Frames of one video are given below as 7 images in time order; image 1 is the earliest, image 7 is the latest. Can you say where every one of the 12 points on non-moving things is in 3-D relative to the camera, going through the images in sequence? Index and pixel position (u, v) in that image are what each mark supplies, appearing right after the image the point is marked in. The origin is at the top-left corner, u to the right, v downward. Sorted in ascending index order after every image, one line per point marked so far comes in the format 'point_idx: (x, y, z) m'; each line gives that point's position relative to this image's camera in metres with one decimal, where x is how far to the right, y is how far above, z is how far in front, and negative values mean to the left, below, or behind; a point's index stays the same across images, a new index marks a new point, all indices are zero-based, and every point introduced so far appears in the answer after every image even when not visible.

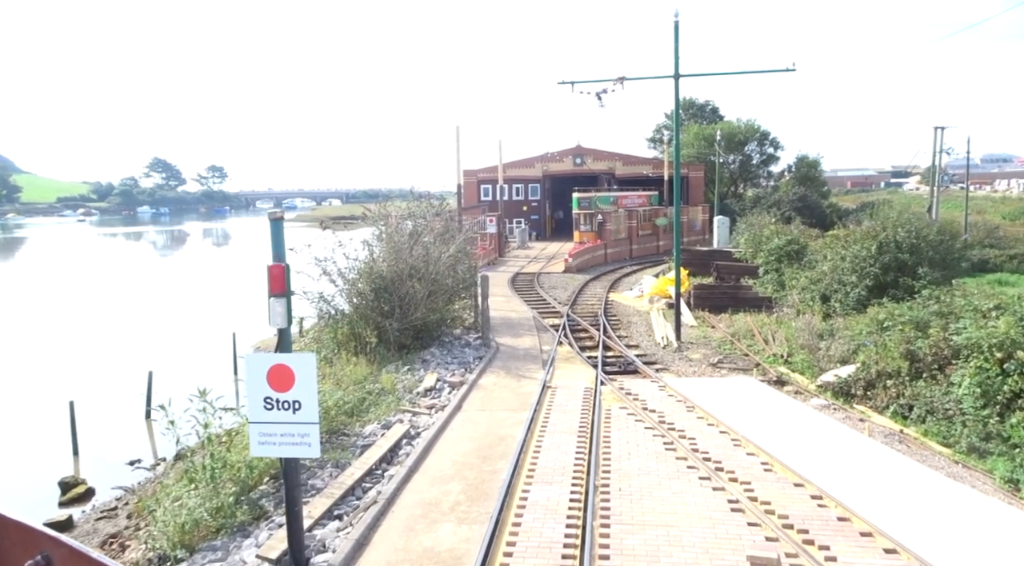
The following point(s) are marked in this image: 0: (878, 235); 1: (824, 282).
0: (+9.0, +1.2, +18.3) m
1: (+7.9, 0.0, +18.7) m
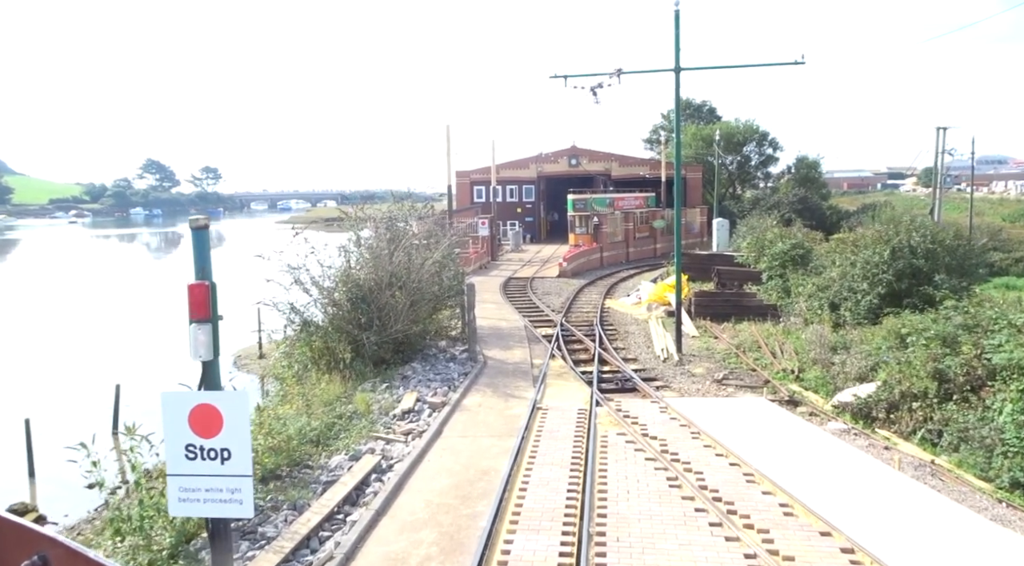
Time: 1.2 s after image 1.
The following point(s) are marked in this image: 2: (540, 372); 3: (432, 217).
0: (+8.8, +1.0, +17.3) m
1: (+7.6, -0.1, +17.7) m
2: (+0.5, -1.6, +13.3) m
3: (-1.9, +1.6, +17.1) m
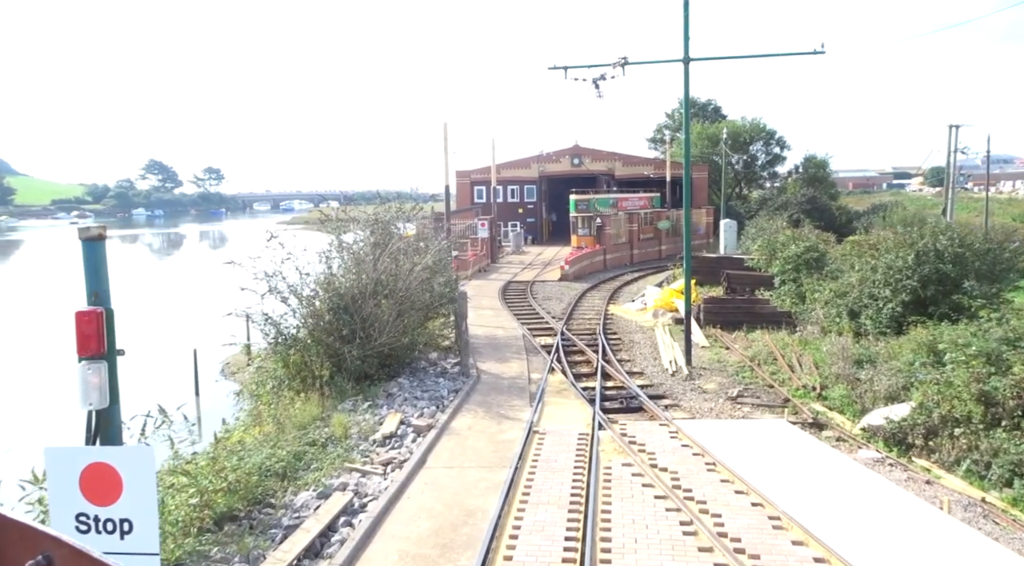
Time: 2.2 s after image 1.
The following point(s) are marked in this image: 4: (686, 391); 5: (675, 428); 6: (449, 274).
0: (+8.7, +0.9, +16.1) m
1: (+7.6, -0.3, +16.5) m
2: (+0.4, -1.8, +12.2) m
3: (-1.9, +1.4, +16.0) m
4: (+2.9, -1.8, +12.5) m
5: (+2.3, -2.0, +10.2) m
6: (-1.3, +0.2, +15.3) m
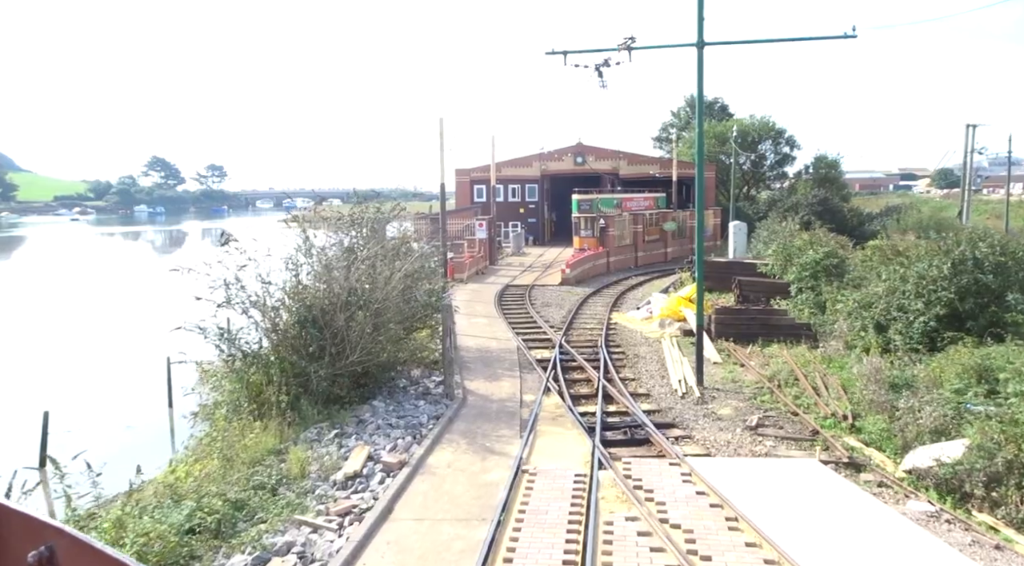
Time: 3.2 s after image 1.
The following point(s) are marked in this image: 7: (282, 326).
0: (+8.6, +0.6, +14.6) m
1: (+7.4, -0.5, +15.0) m
2: (+0.3, -1.9, +10.8) m
3: (-2.0, +1.3, +14.6) m
4: (+2.8, -2.0, +11.0) m
5: (+2.1, -2.2, +8.8) m
6: (-1.5, 0.0, +13.9) m
7: (-3.3, -0.6, +10.7) m
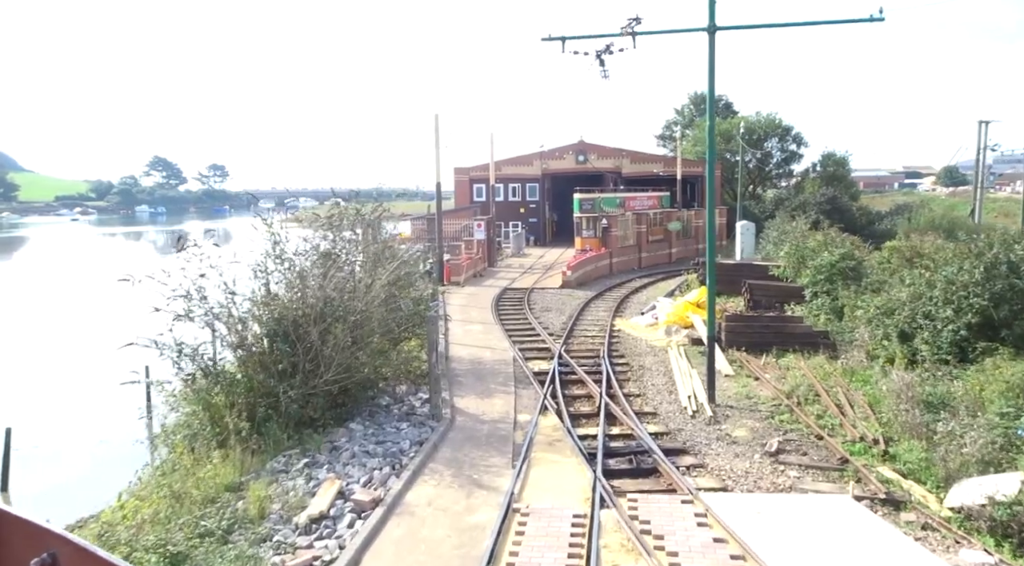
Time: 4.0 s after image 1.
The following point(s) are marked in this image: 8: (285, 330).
0: (+8.5, +0.5, +13.5) m
1: (+7.3, -0.6, +13.9) m
2: (+0.2, -2.0, +9.7) m
3: (-2.1, +1.1, +13.5) m
4: (+2.7, -2.1, +9.9) m
5: (+2.0, -2.3, +7.7) m
6: (-1.6, -0.1, +12.8) m
7: (-3.4, -0.8, +9.7) m
8: (-3.0, -0.6, +9.7) m
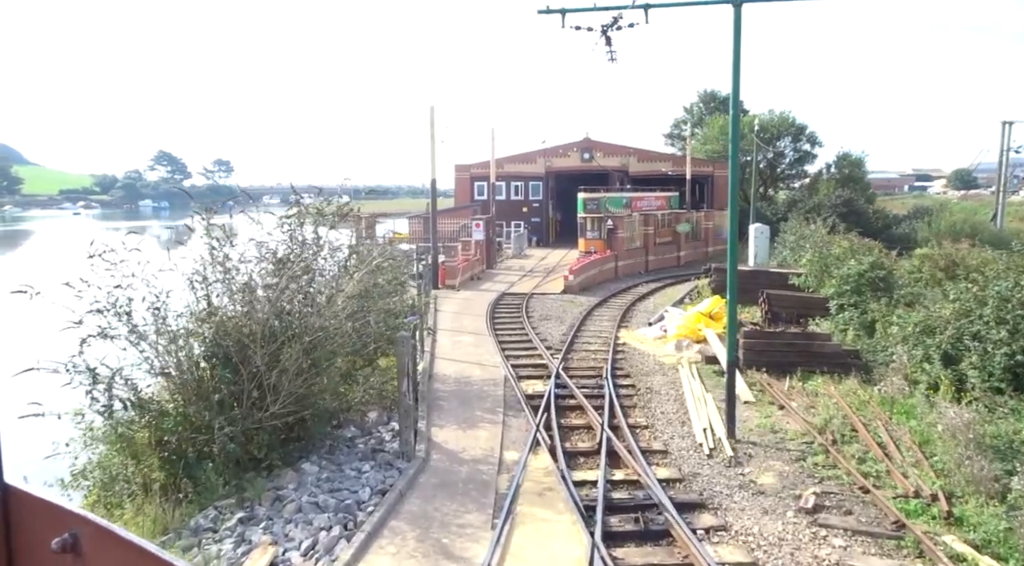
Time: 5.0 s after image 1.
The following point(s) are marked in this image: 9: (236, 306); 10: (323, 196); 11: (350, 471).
0: (+8.4, +0.3, +11.9) m
1: (+7.2, -0.8, +12.3) m
2: (0.0, -2.2, +8.1) m
3: (-2.3, +1.0, +11.9) m
4: (+2.5, -2.3, +8.3) m
5: (+1.8, -2.5, +6.1) m
6: (-1.7, -0.3, +11.2) m
7: (-3.6, -0.9, +8.1) m
8: (-3.2, -0.8, +8.2) m
9: (-3.1, -0.3, +8.3) m
10: (-2.7, +1.2, +10.9) m
11: (-1.8, -2.1, +8.3) m
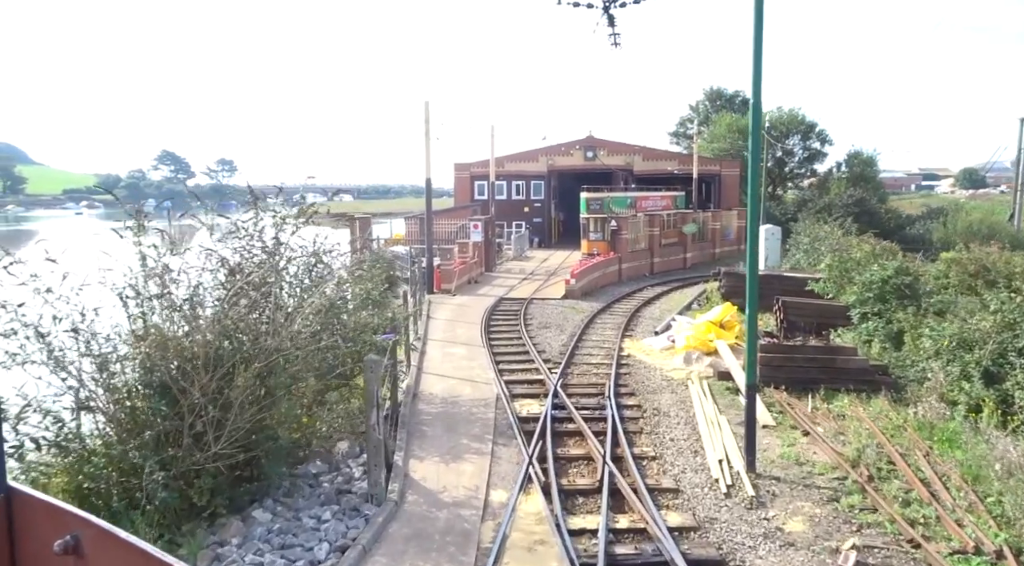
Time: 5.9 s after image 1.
0: (+8.3, +0.1, +10.6) m
1: (+7.1, -1.0, +11.0) m
2: (-0.2, -2.4, +6.9) m
3: (-2.4, +0.8, +10.7) m
4: (+2.3, -2.5, +7.1) m
5: (+1.6, -2.7, +4.9) m
6: (-1.8, -0.4, +10.0) m
7: (-3.7, -1.0, +6.9) m
8: (-3.3, -0.9, +7.0) m
9: (-3.3, -0.4, +7.1) m
10: (-2.8, +1.0, +9.7) m
11: (-1.9, -2.2, +7.1) m
